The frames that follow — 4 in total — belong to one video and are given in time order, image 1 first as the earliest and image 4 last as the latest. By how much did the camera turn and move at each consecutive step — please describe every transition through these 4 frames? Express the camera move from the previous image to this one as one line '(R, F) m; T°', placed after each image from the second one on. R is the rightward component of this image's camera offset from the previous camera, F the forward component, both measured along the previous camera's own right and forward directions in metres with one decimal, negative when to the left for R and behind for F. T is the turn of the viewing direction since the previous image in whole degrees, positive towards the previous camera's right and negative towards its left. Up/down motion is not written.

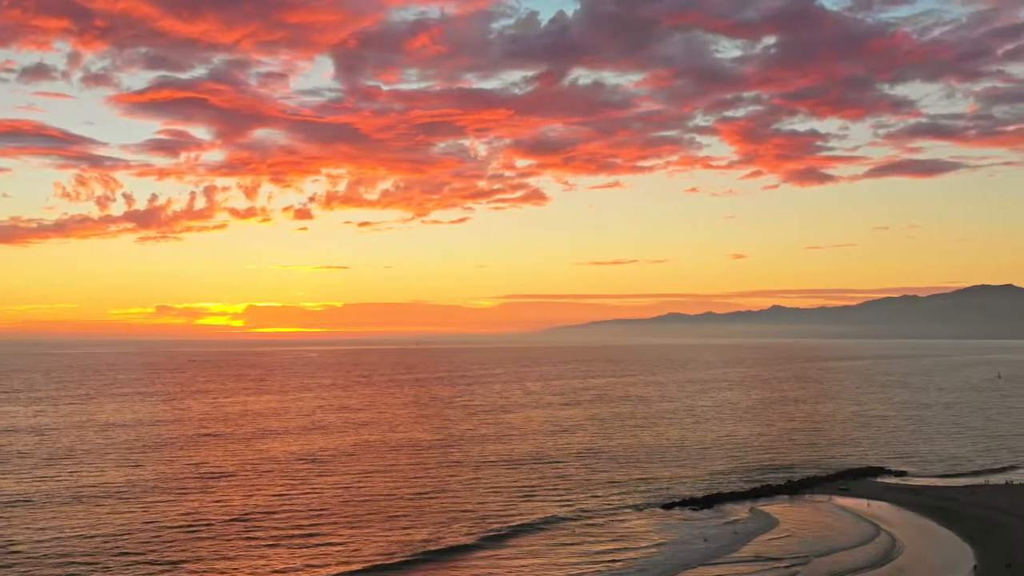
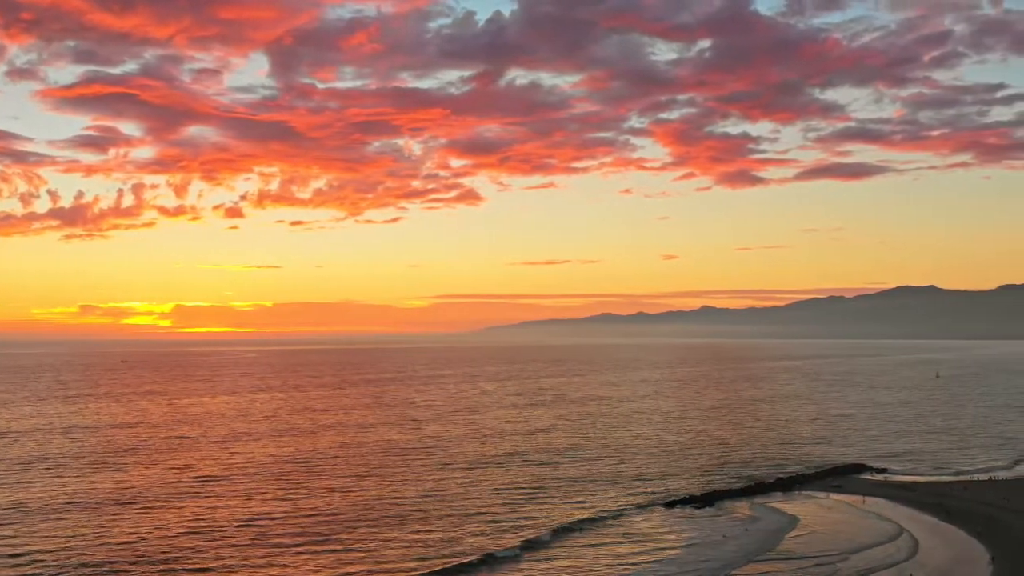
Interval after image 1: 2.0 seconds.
(-1.1, +0.2) m; +3°
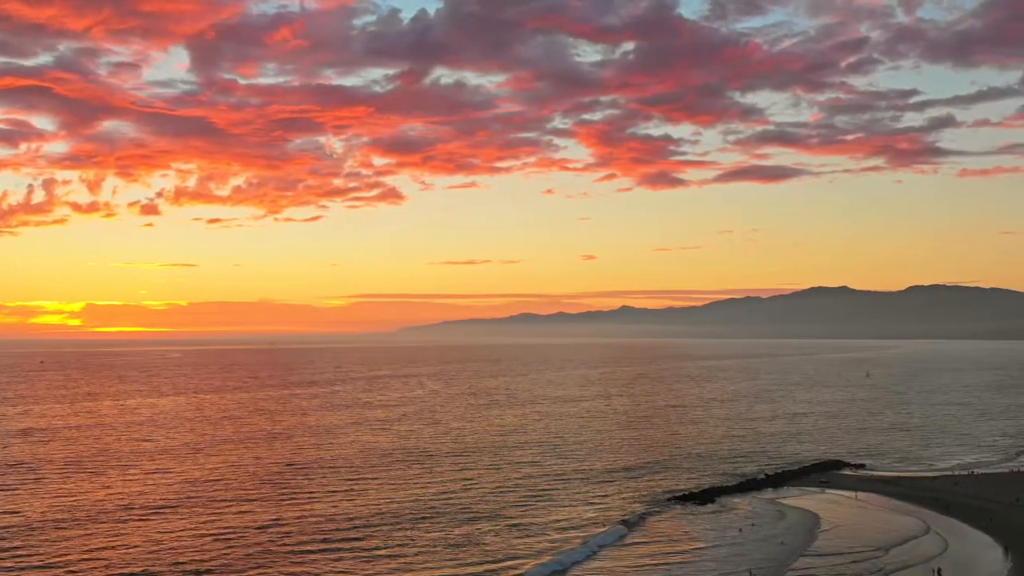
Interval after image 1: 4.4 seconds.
(-1.4, +0.2) m; +3°
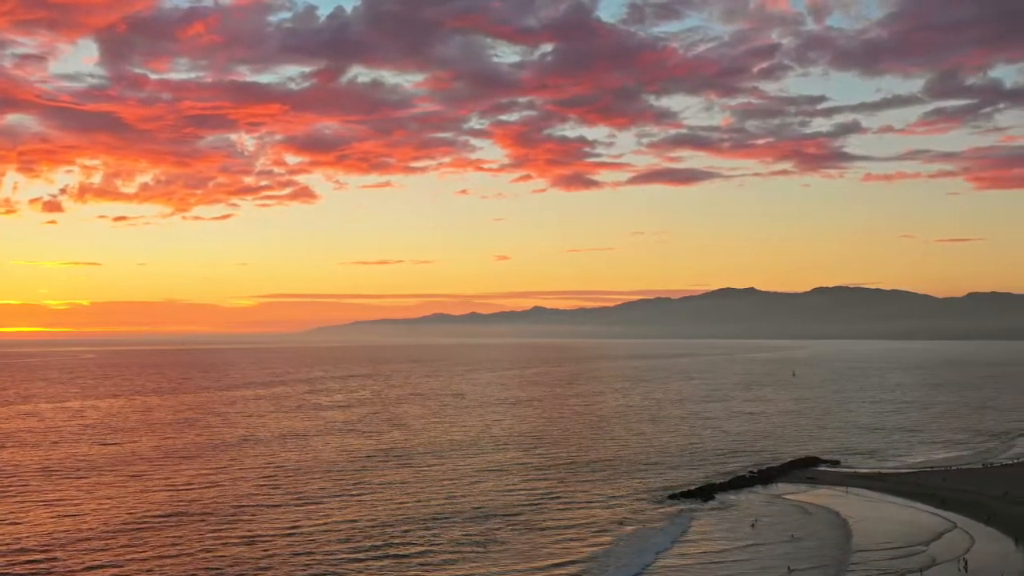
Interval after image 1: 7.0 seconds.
(-1.5, +0.2) m; +3°
